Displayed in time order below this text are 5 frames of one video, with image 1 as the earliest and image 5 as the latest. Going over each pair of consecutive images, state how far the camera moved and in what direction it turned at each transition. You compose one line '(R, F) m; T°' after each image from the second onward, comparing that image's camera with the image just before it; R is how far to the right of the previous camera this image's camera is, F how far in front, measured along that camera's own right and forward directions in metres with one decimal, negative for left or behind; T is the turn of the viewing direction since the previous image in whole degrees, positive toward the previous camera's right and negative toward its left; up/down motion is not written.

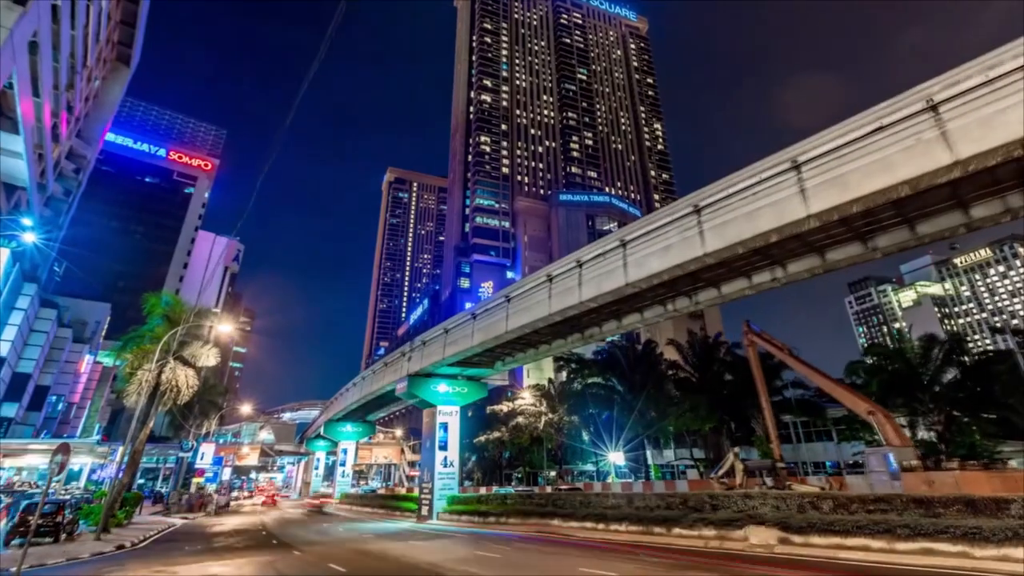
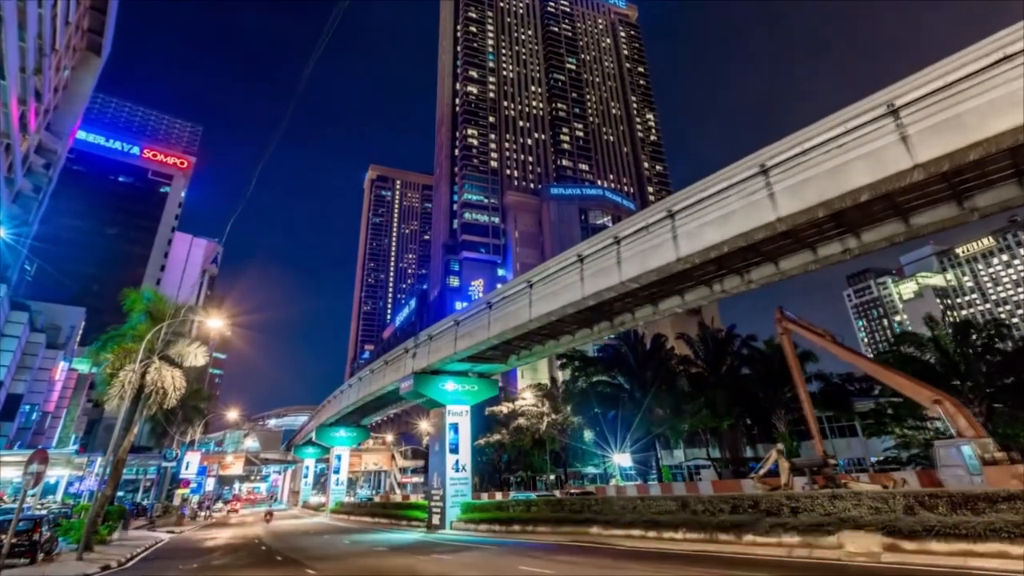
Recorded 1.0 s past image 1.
(-1.8, +1.8) m; +2°
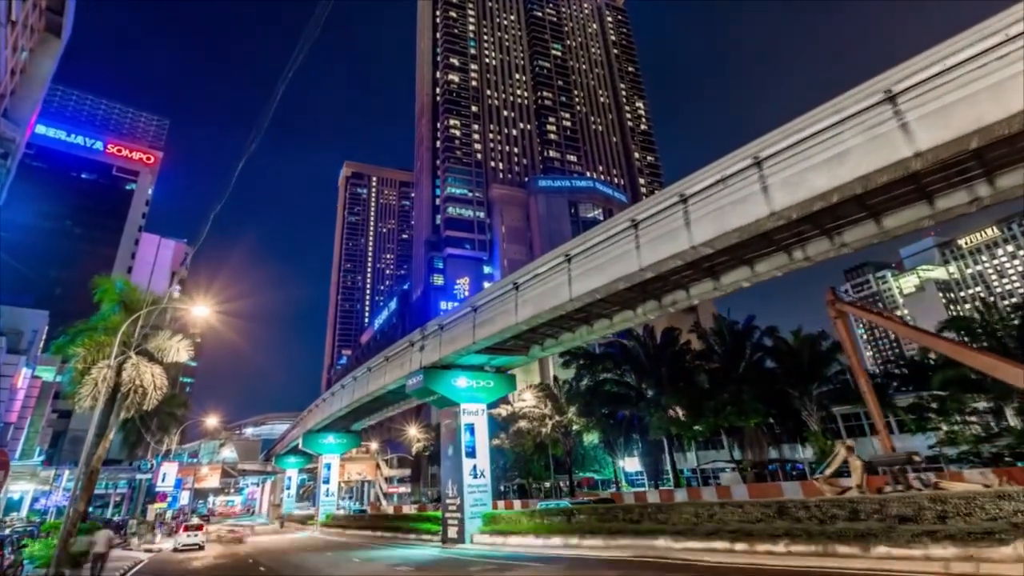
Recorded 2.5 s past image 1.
(-2.4, +2.5) m; +3°
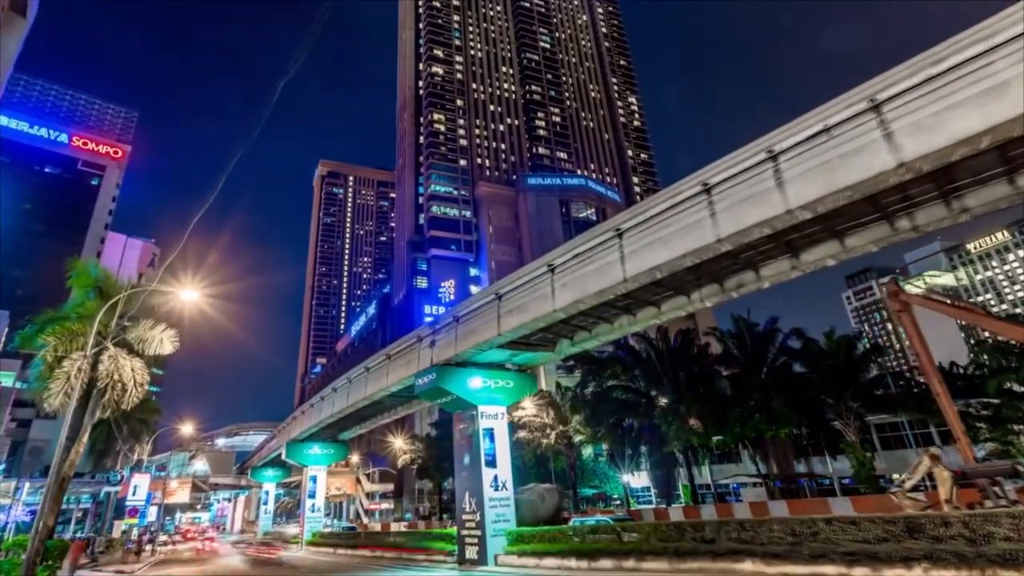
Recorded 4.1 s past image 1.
(-2.3, +2.8) m; +3°
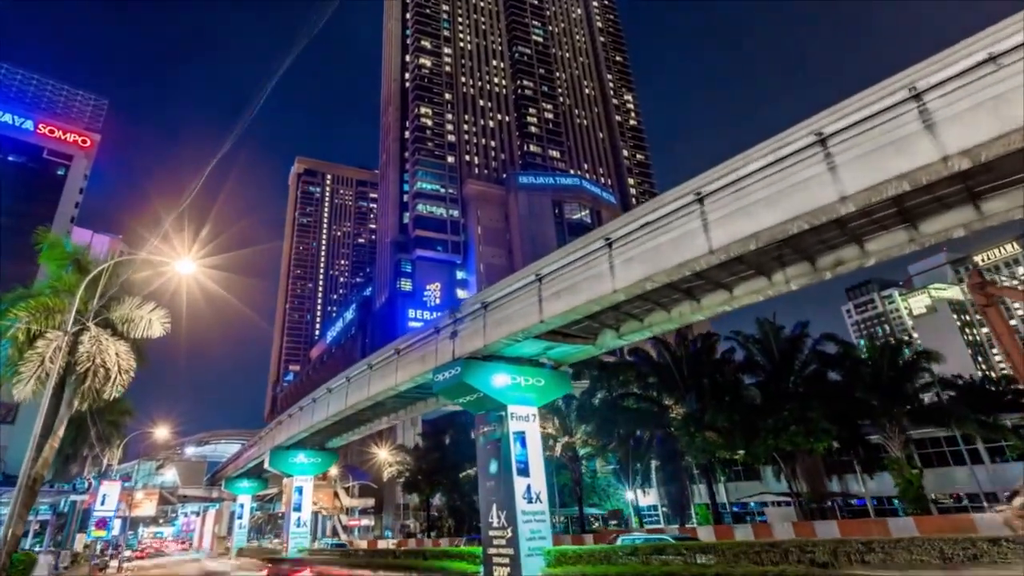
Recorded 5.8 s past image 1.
(-2.6, +2.5) m; +3°
